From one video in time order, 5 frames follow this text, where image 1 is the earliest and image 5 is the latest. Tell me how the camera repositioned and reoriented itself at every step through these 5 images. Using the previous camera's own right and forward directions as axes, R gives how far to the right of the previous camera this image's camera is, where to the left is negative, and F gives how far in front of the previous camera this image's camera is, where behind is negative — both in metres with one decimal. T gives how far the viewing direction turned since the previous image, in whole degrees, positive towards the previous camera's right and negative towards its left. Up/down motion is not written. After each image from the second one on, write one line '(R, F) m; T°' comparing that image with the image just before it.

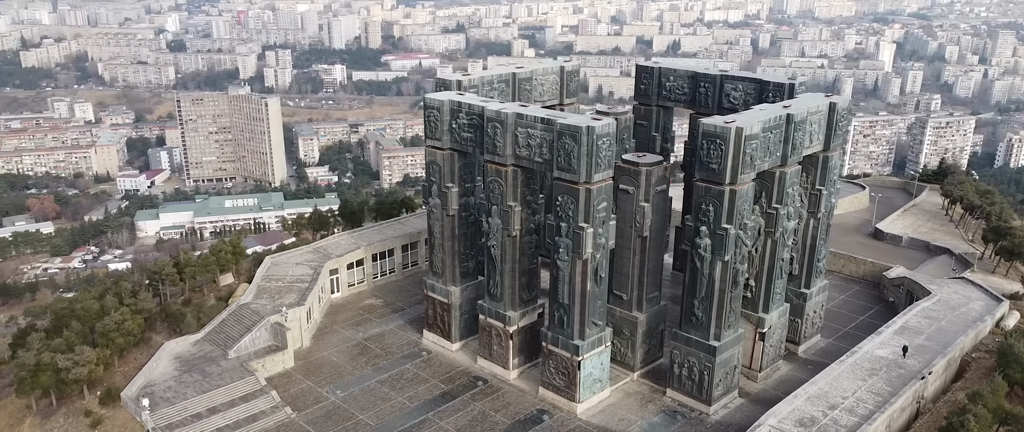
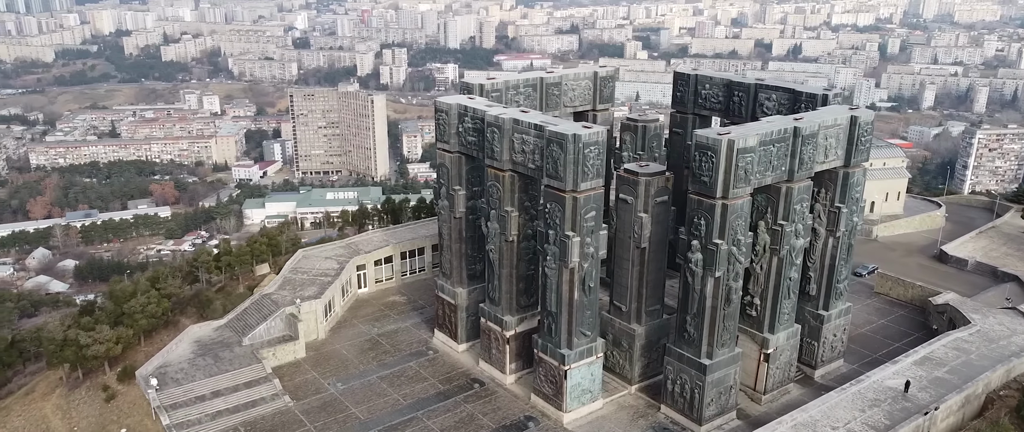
(+2.7, +0.2) m; -8°
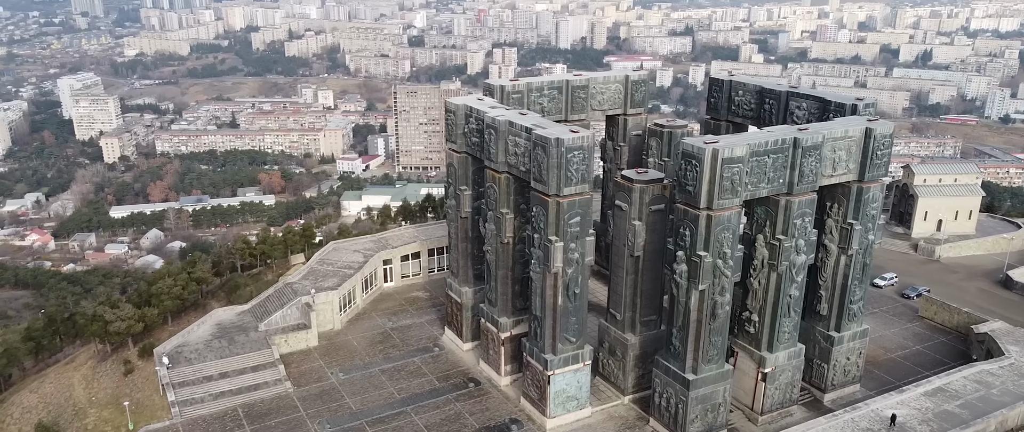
(+2.7, +0.2) m; -8°
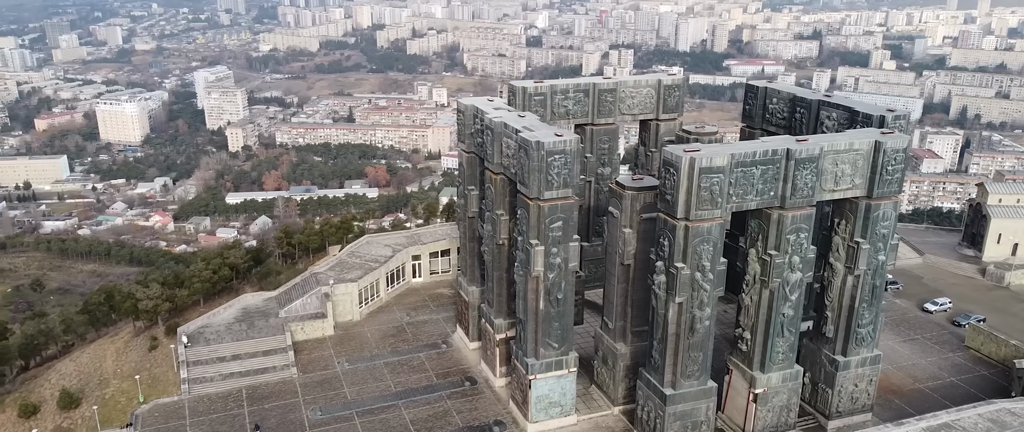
(+2.9, +0.2) m; -8°
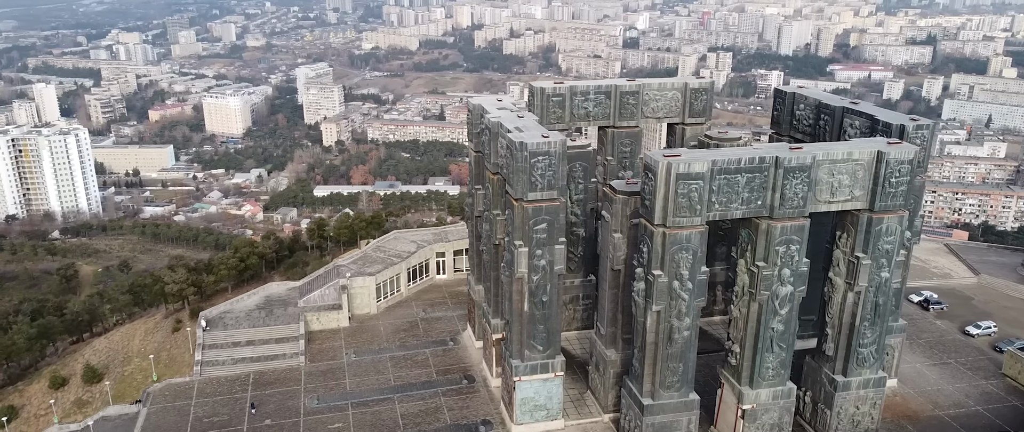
(+2.3, +0.2) m; -7°
